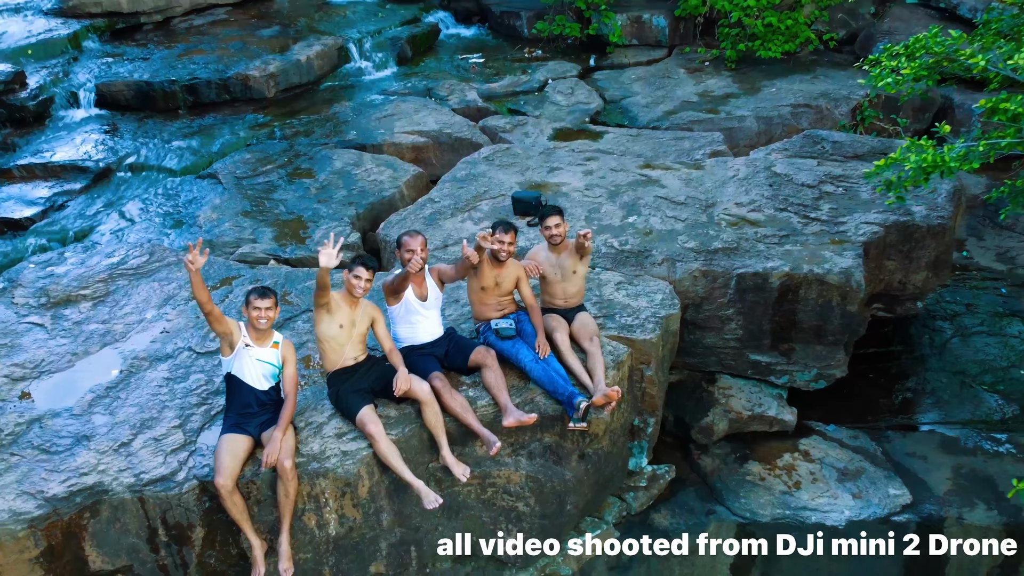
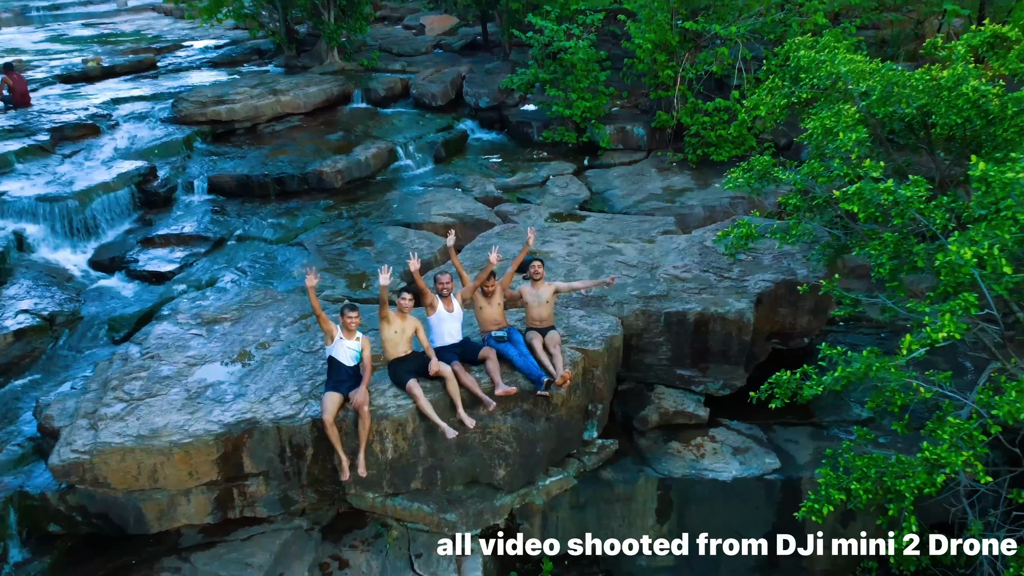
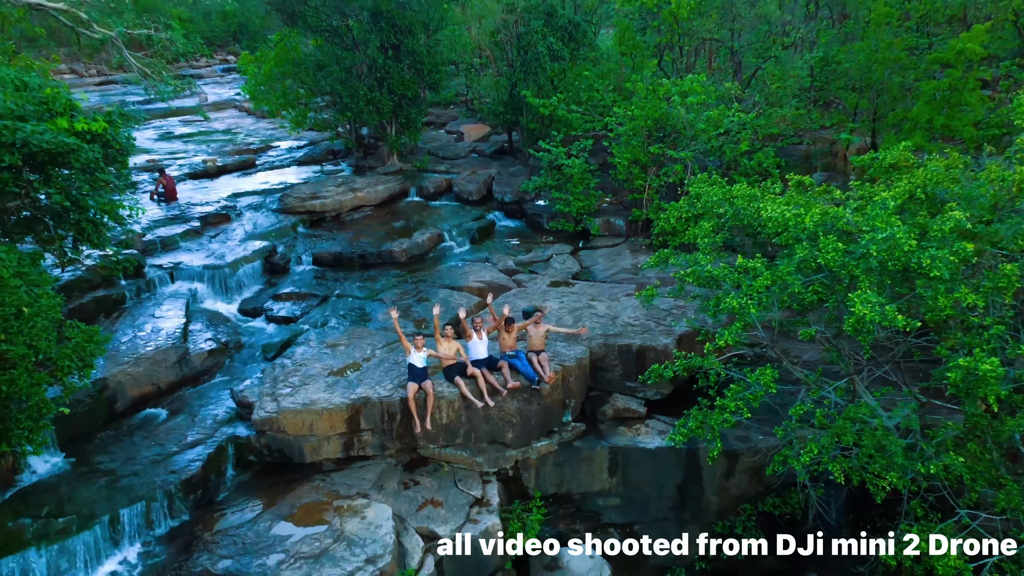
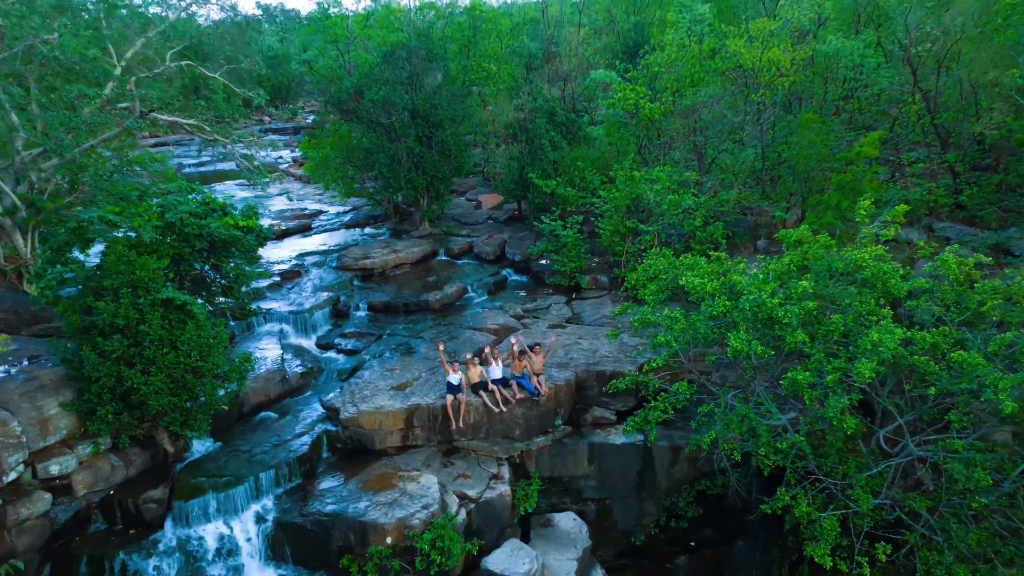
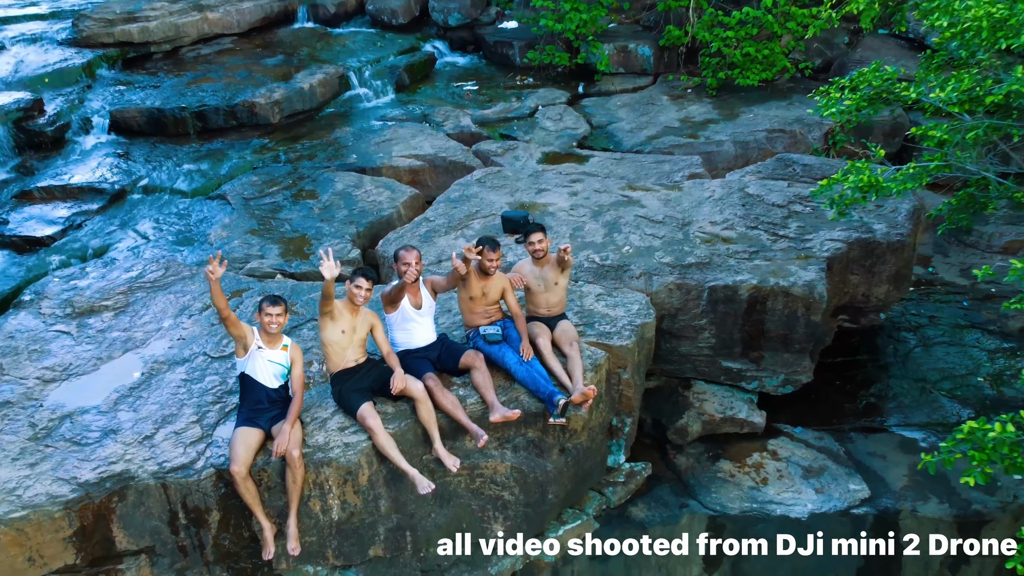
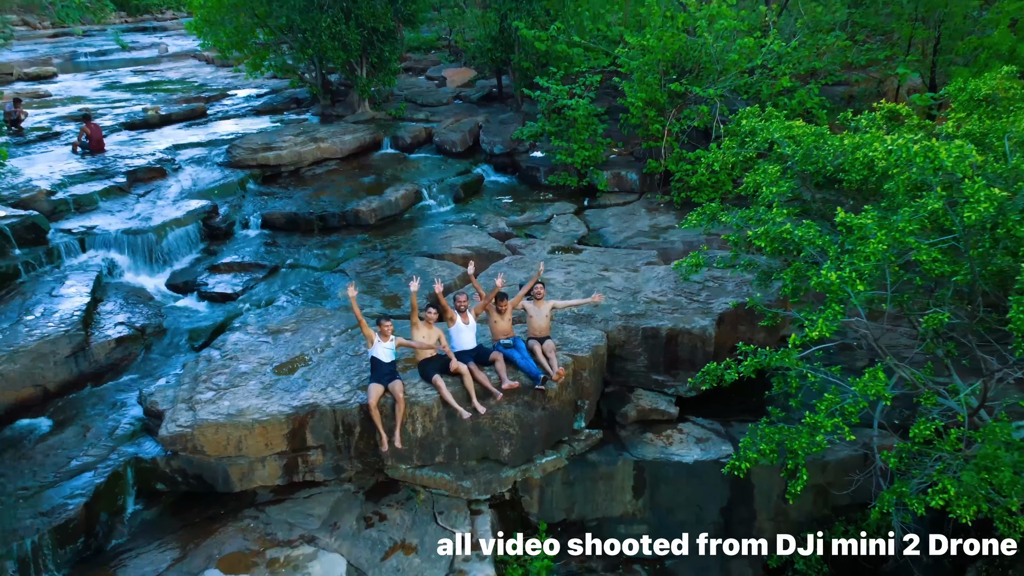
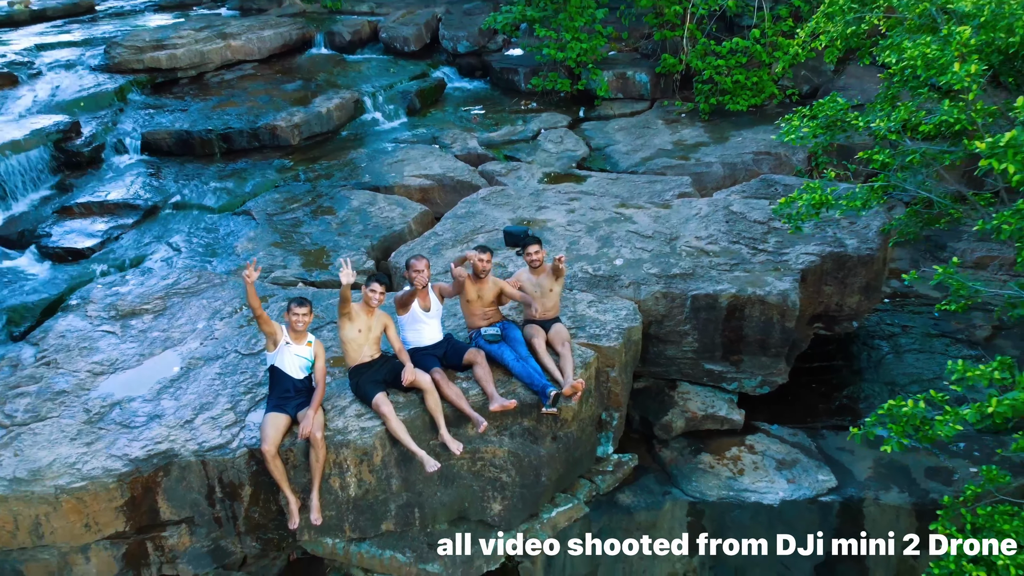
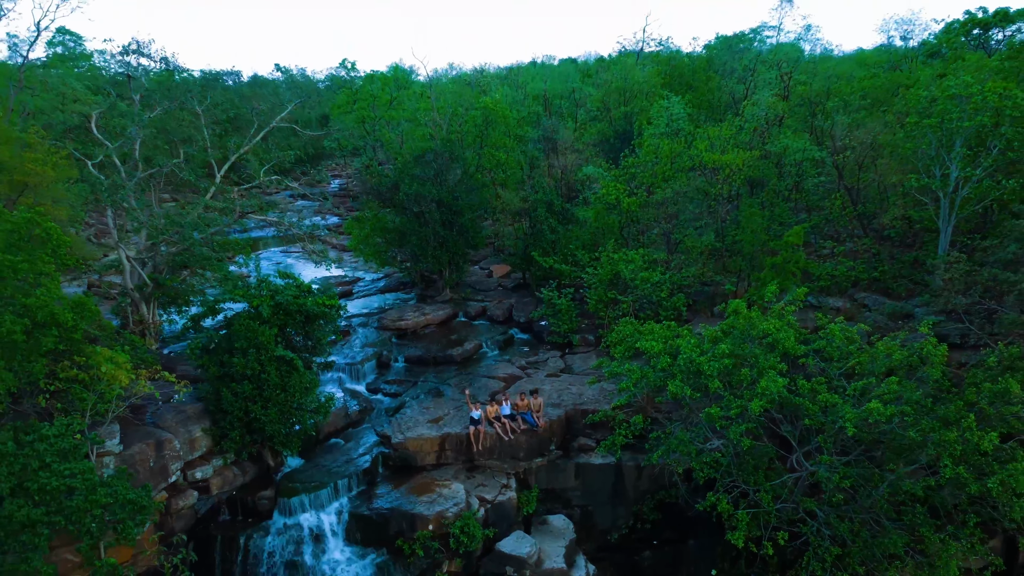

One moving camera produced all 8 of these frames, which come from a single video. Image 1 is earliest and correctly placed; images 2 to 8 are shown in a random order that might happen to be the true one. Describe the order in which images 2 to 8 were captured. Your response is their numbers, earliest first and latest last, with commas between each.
5, 7, 2, 6, 3, 4, 8
